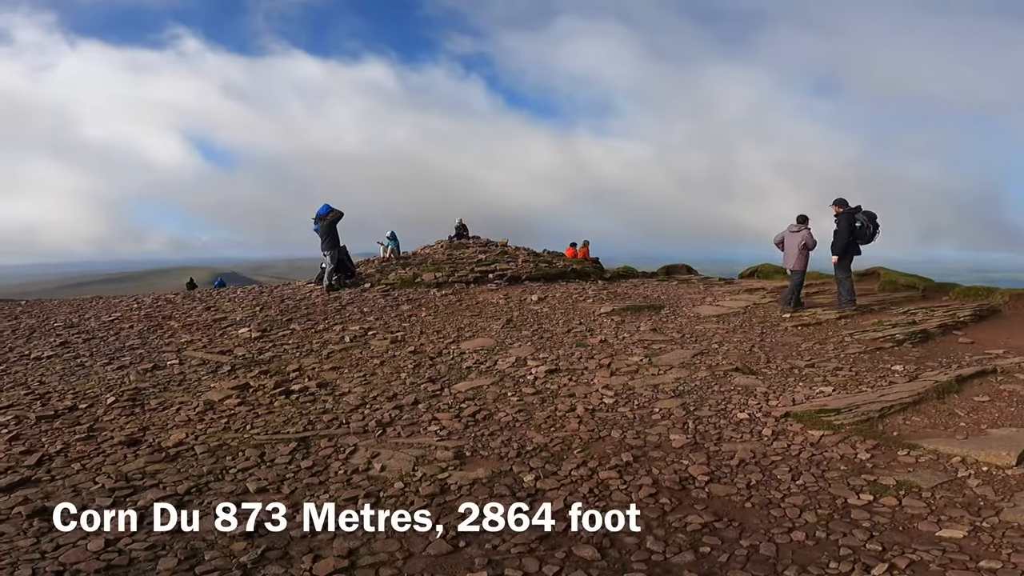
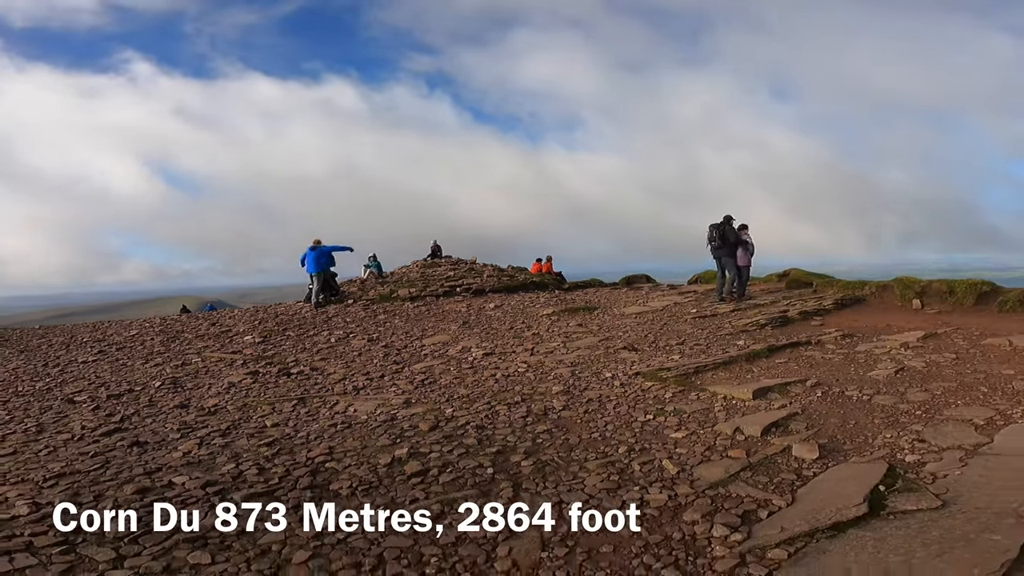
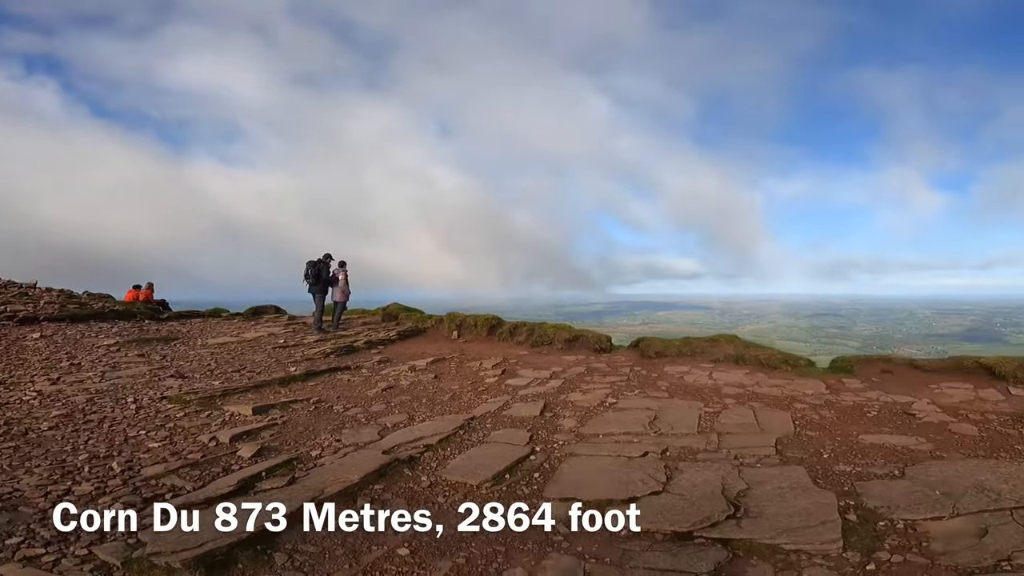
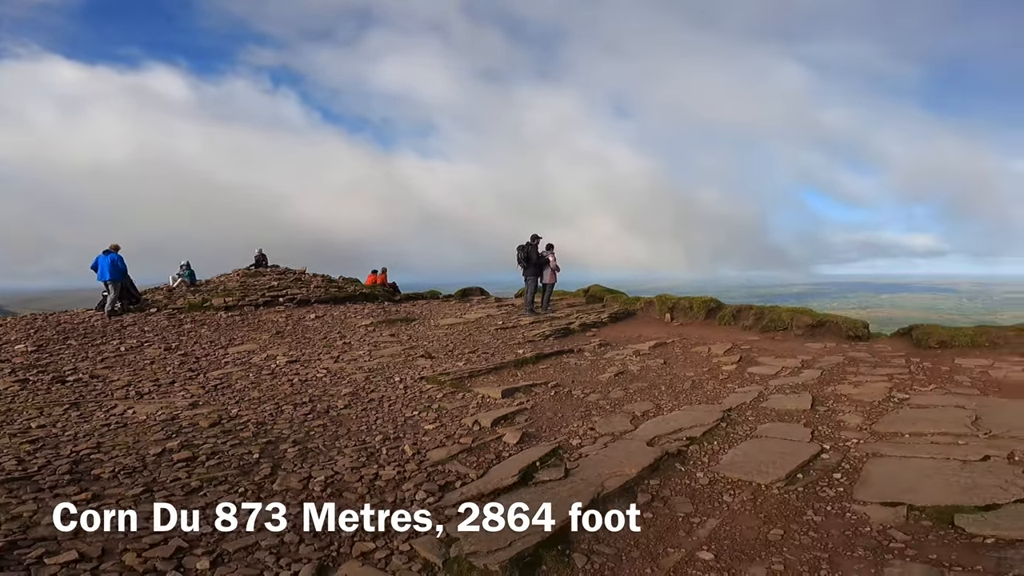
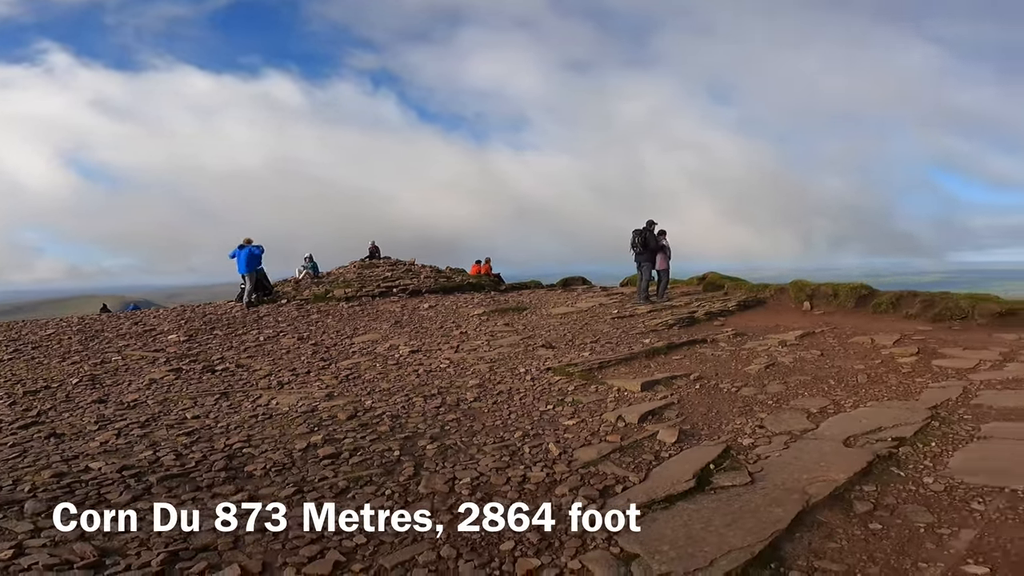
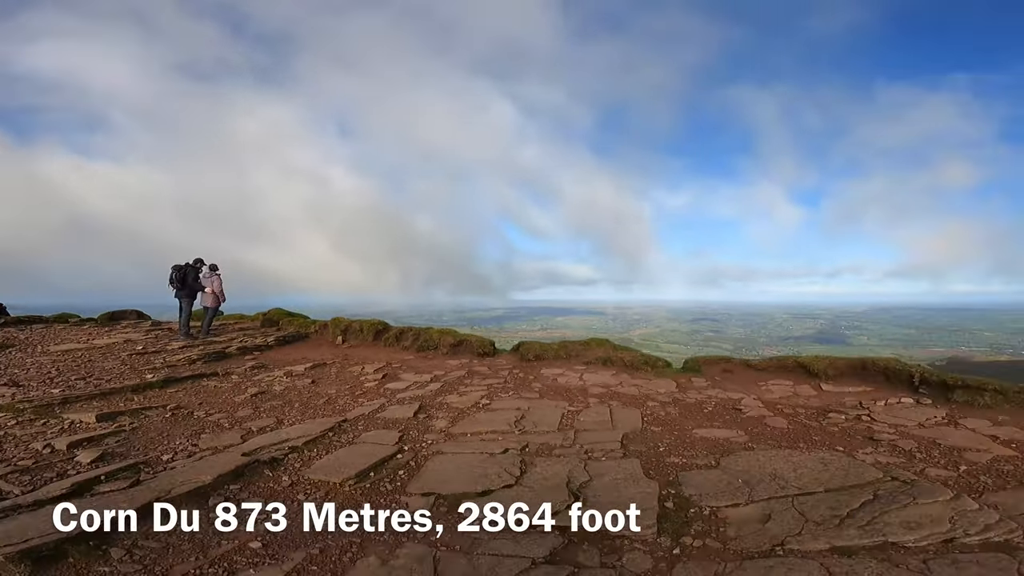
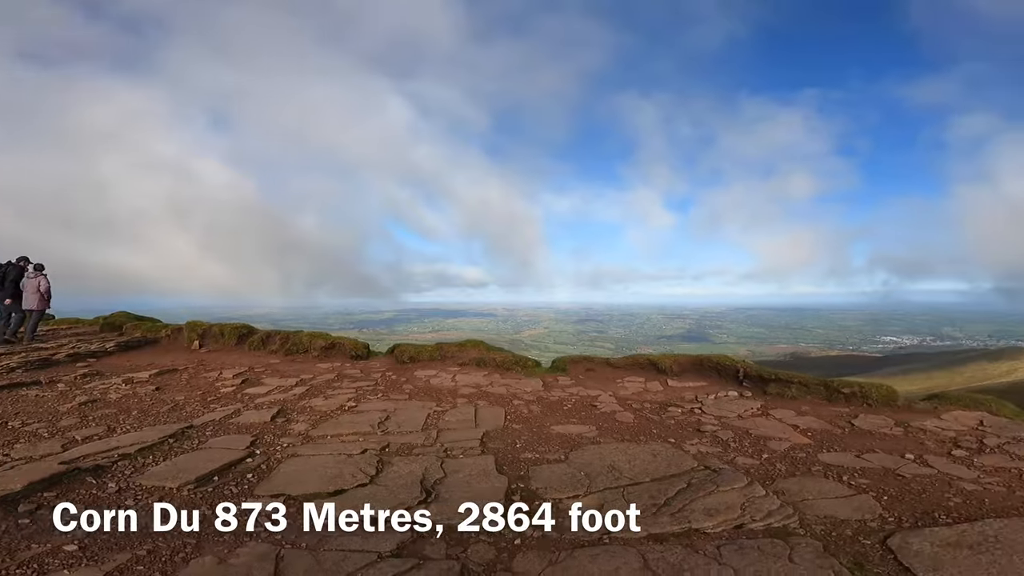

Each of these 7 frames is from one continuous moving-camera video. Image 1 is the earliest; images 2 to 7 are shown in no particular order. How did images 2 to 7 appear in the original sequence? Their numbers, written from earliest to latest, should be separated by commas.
2, 5, 4, 3, 6, 7
